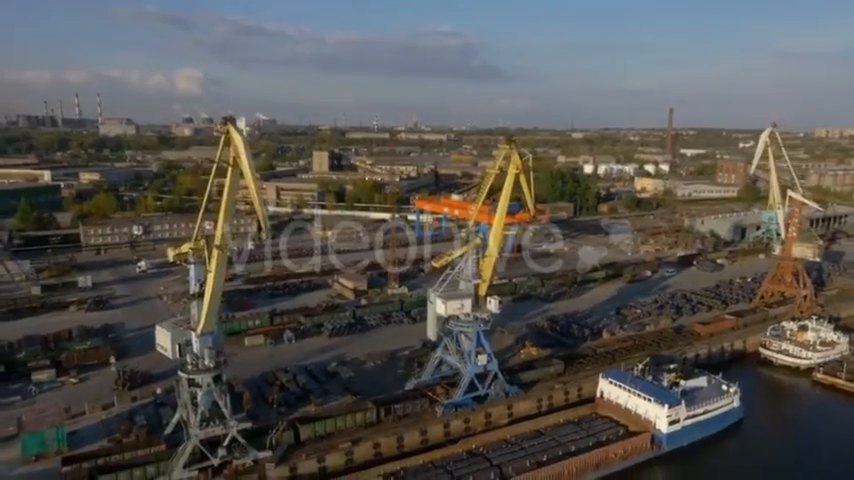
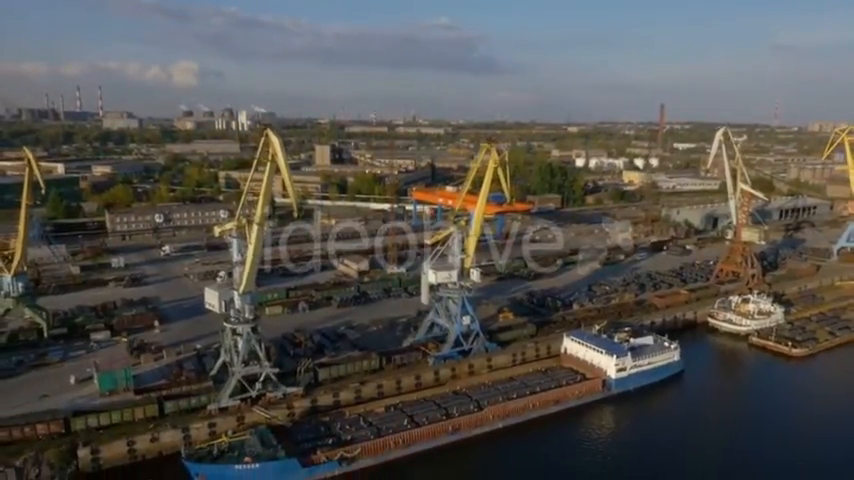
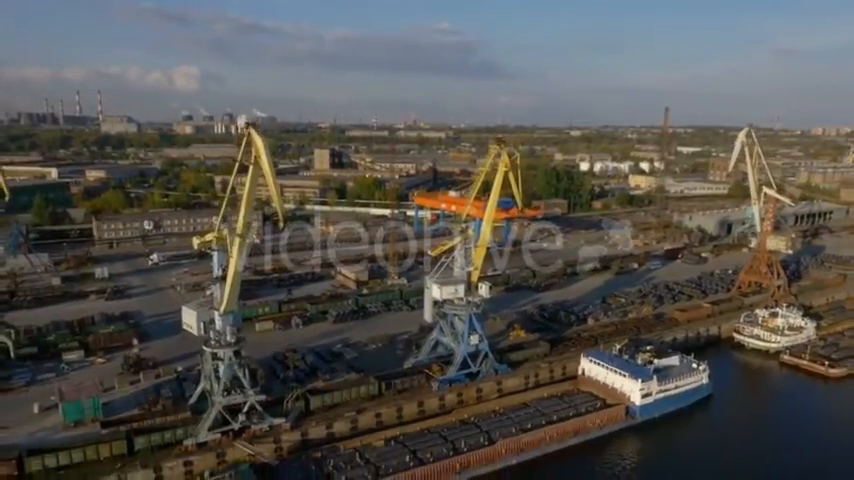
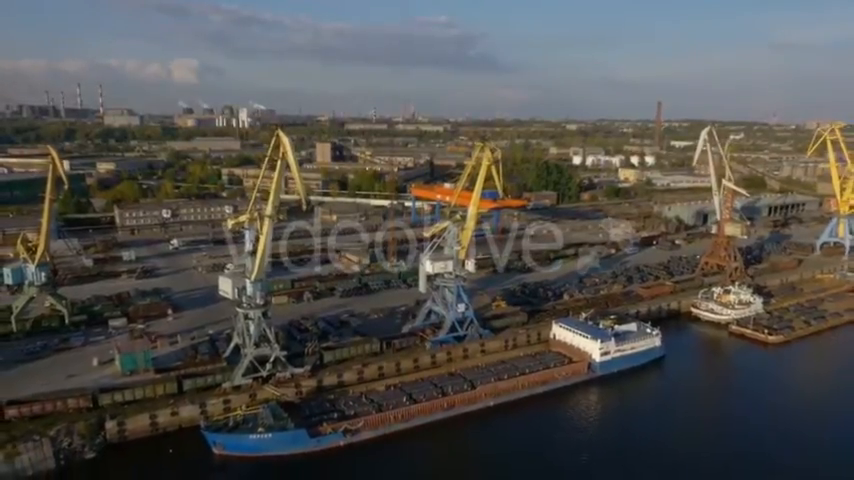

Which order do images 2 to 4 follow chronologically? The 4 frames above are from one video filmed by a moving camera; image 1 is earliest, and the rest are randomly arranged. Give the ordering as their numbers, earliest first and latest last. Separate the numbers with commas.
3, 2, 4
